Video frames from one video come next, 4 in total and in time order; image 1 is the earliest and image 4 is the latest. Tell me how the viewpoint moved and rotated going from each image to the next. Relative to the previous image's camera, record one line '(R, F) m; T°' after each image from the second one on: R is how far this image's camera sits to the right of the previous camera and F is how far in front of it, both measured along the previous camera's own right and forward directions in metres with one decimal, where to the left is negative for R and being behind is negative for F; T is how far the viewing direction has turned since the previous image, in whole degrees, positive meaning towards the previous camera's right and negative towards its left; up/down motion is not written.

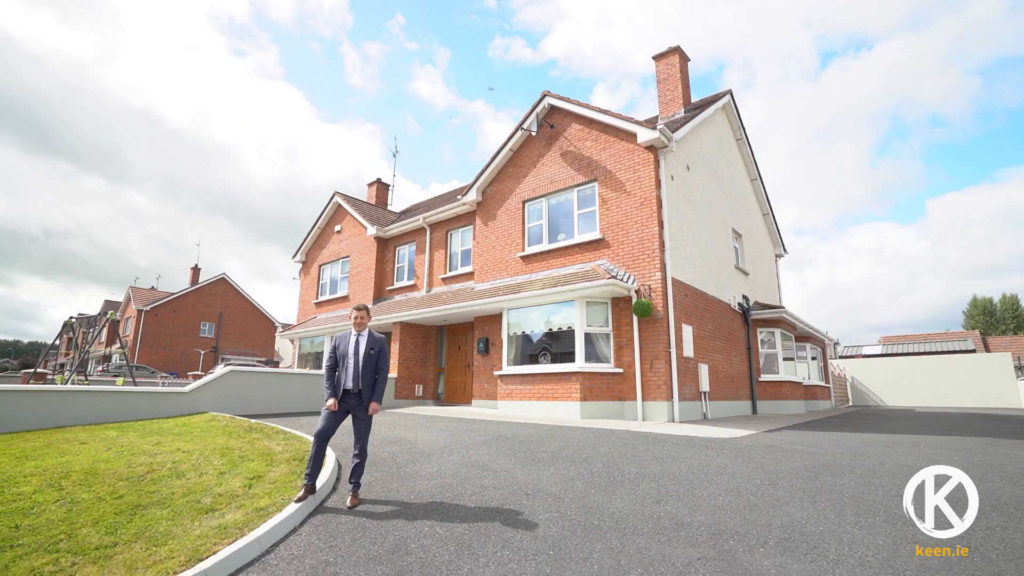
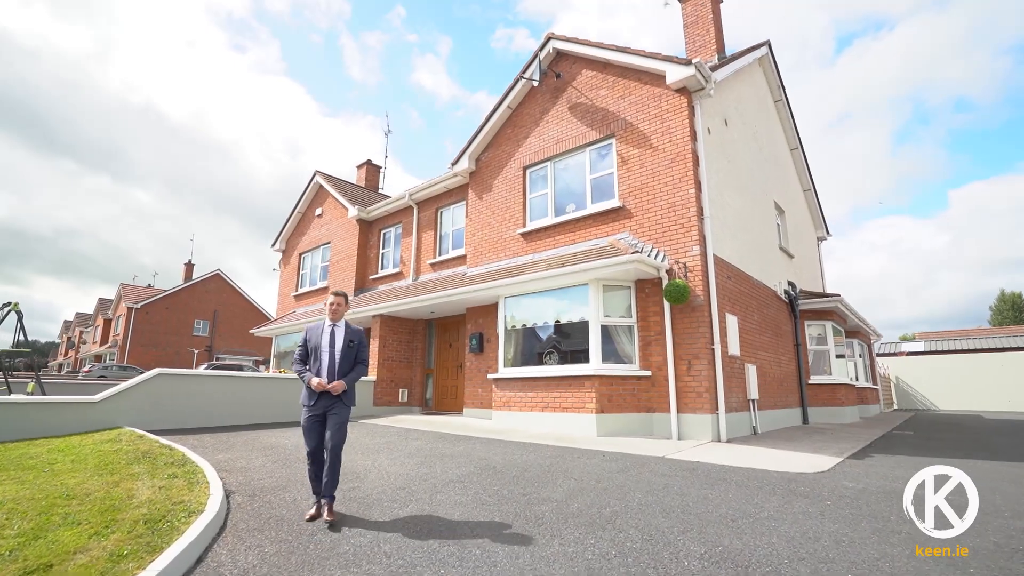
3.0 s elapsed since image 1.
(+0.2, +2.2) m; -1°
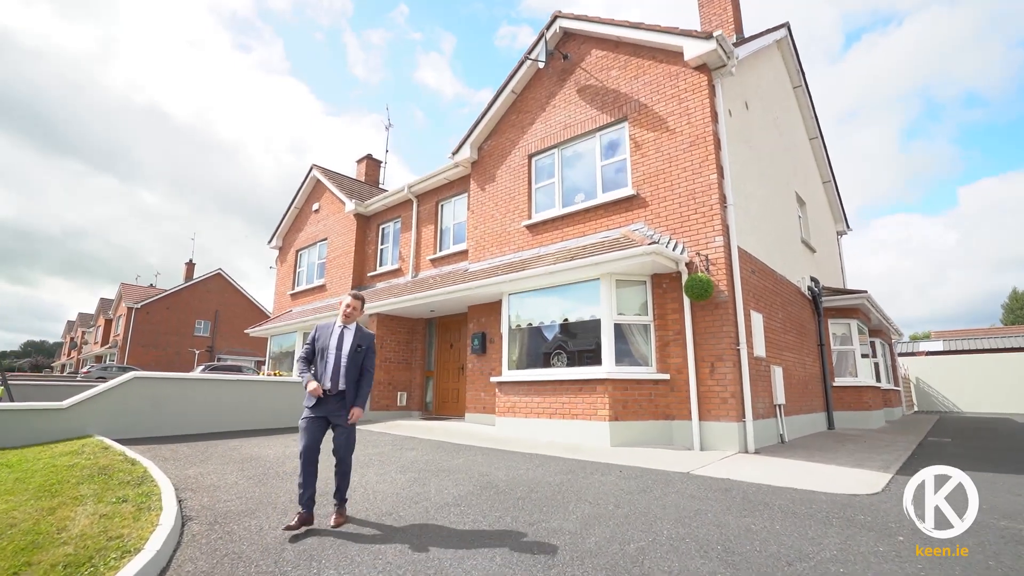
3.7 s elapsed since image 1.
(0.0, +0.7) m; -1°
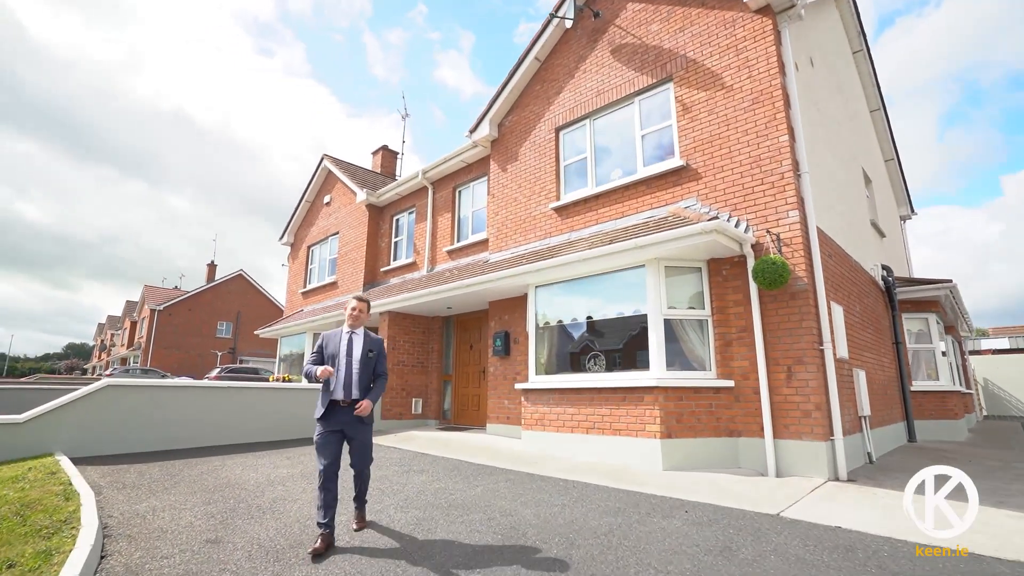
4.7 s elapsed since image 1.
(-0.1, +1.2) m; -3°
